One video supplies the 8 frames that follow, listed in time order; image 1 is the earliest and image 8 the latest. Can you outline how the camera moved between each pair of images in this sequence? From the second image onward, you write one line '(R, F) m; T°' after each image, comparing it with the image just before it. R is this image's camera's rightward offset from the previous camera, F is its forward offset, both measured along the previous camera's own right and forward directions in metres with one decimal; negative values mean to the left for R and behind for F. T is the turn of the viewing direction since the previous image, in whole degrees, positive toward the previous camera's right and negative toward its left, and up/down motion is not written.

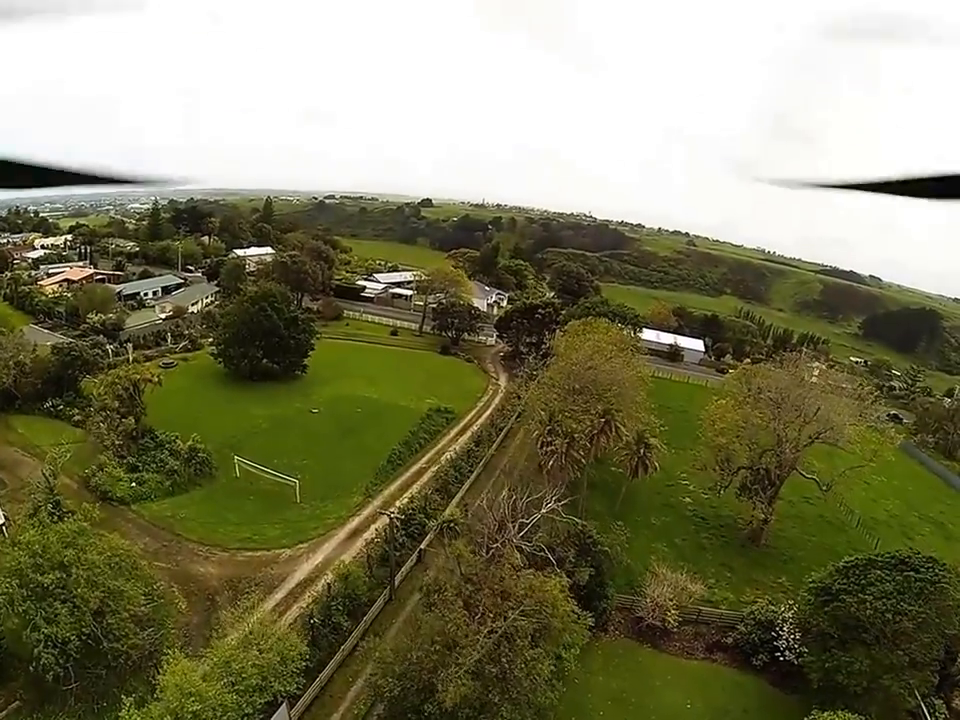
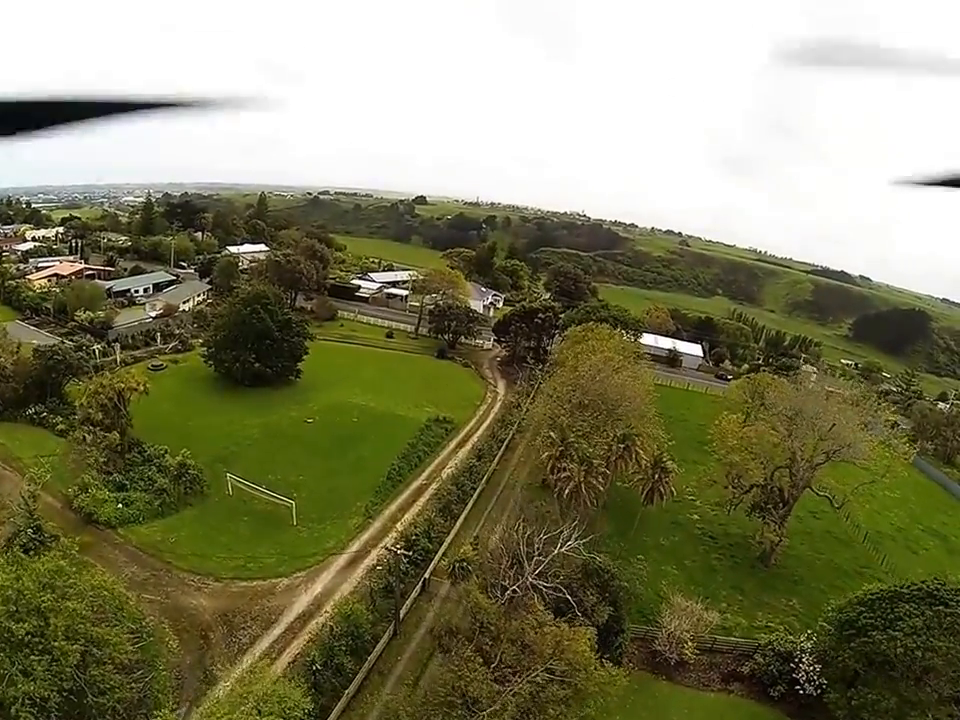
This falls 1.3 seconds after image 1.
(-0.5, +1.0) m; +1°
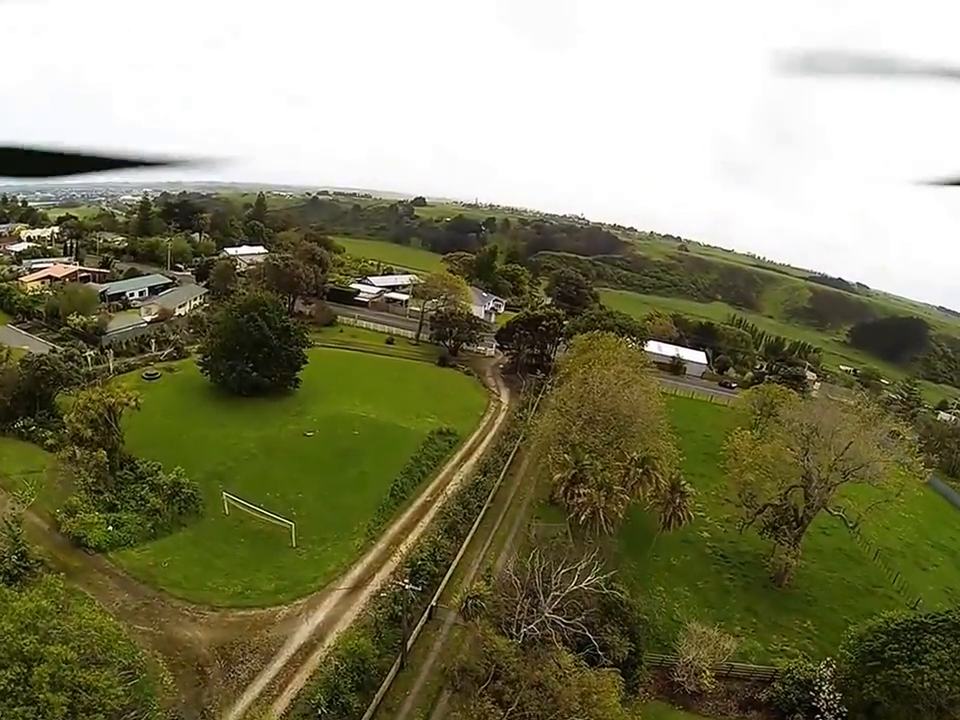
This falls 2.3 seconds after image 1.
(-0.4, +0.9) m; 0°
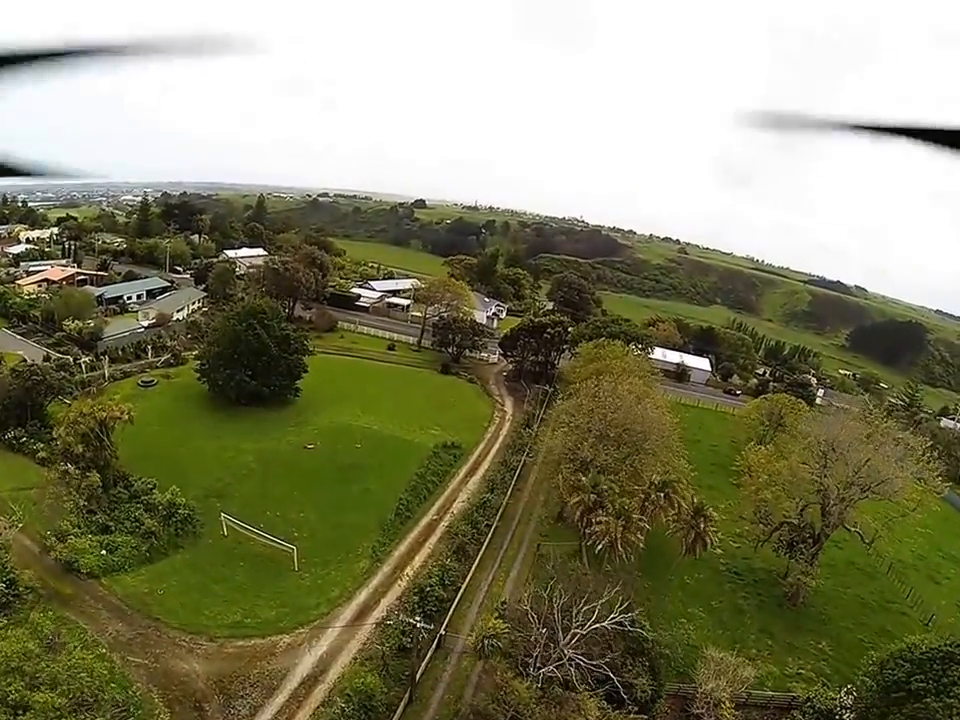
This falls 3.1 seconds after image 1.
(-0.3, +0.8) m; 0°
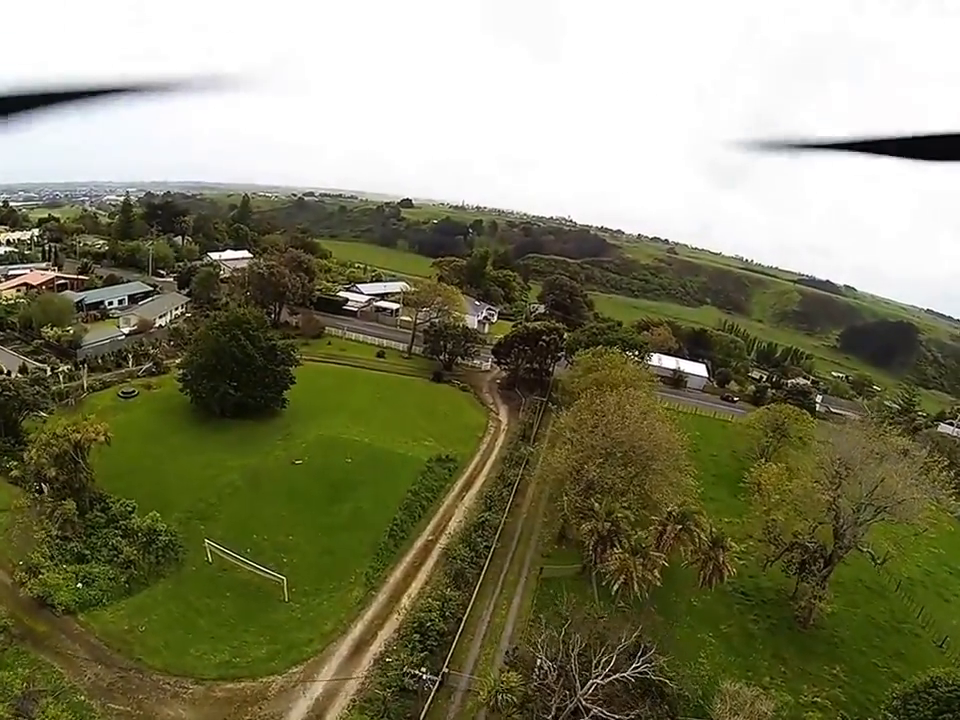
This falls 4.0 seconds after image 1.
(-0.4, +1.1) m; +1°
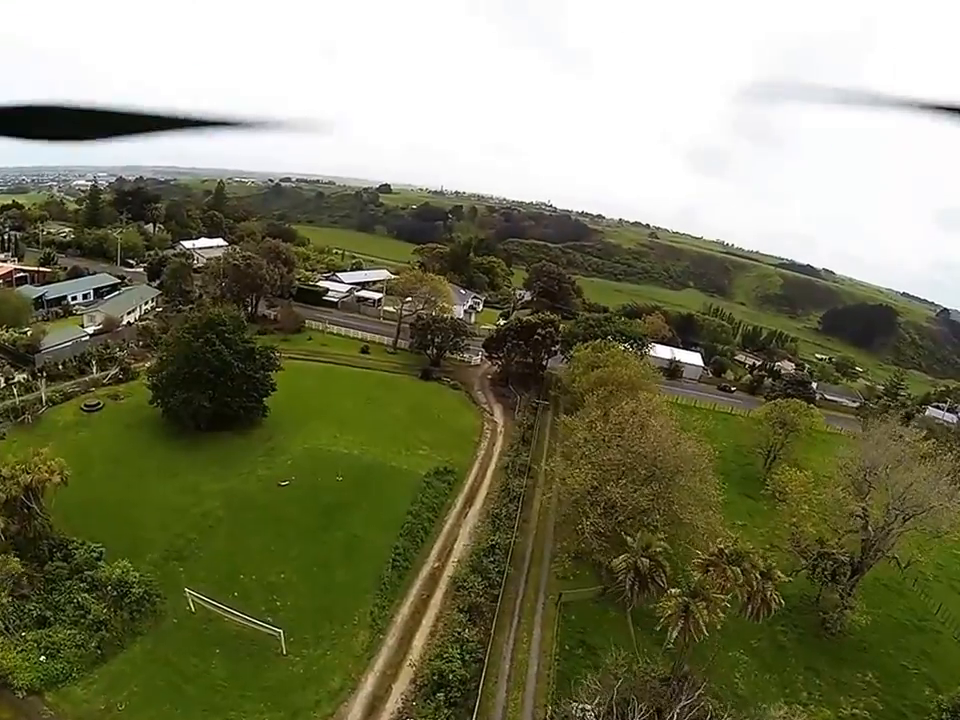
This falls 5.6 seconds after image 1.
(-0.8, +2.5) m; +2°
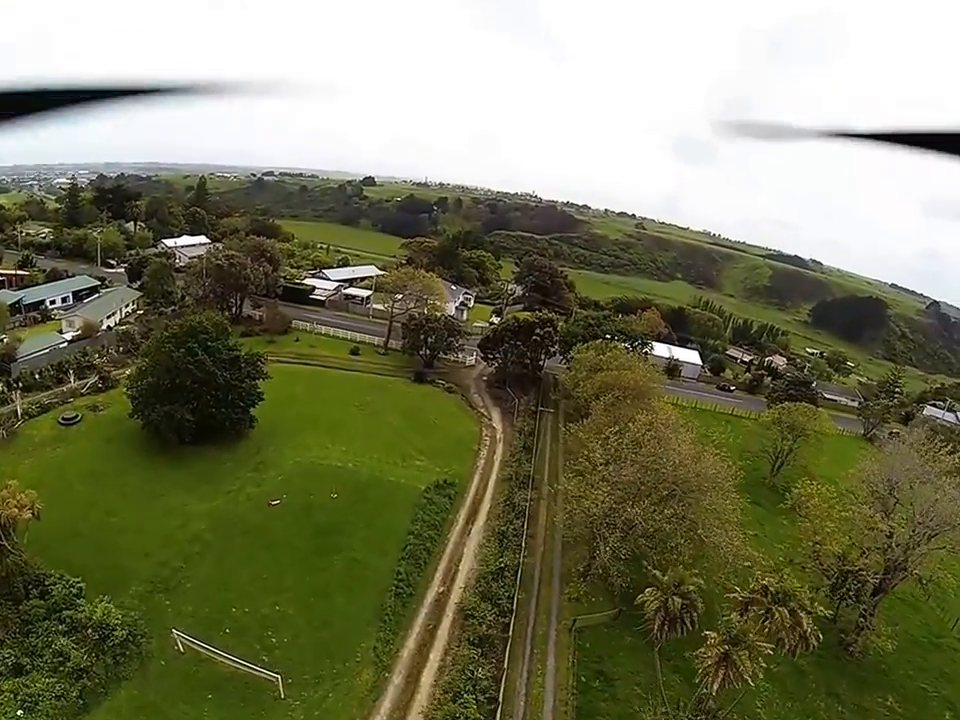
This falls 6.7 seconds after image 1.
(-0.6, +1.4) m; +1°
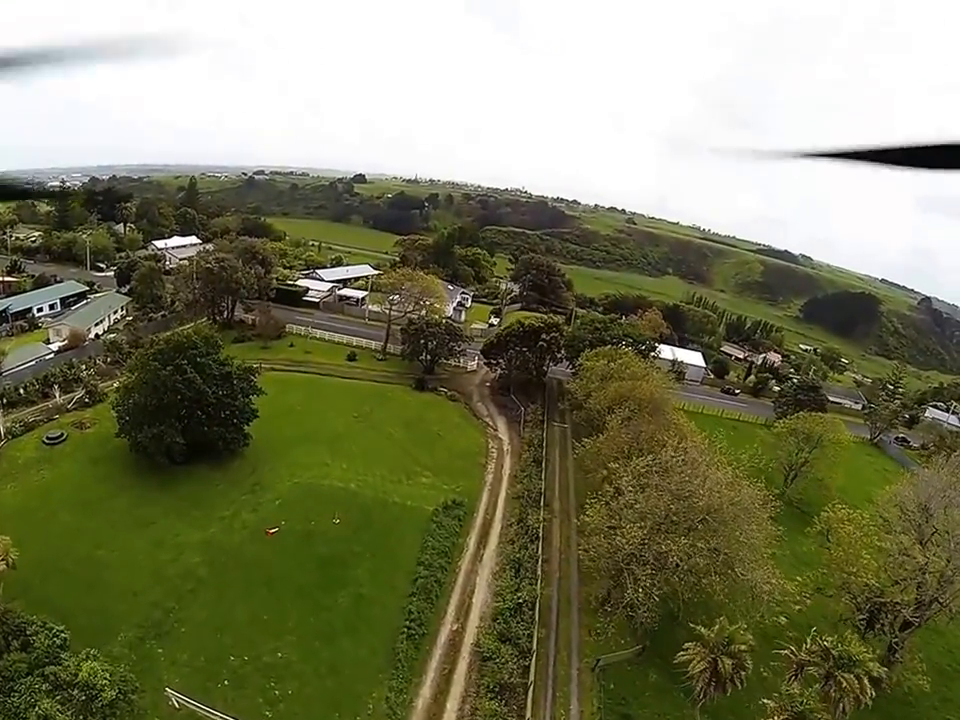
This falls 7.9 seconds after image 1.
(-0.7, +1.6) m; +1°
